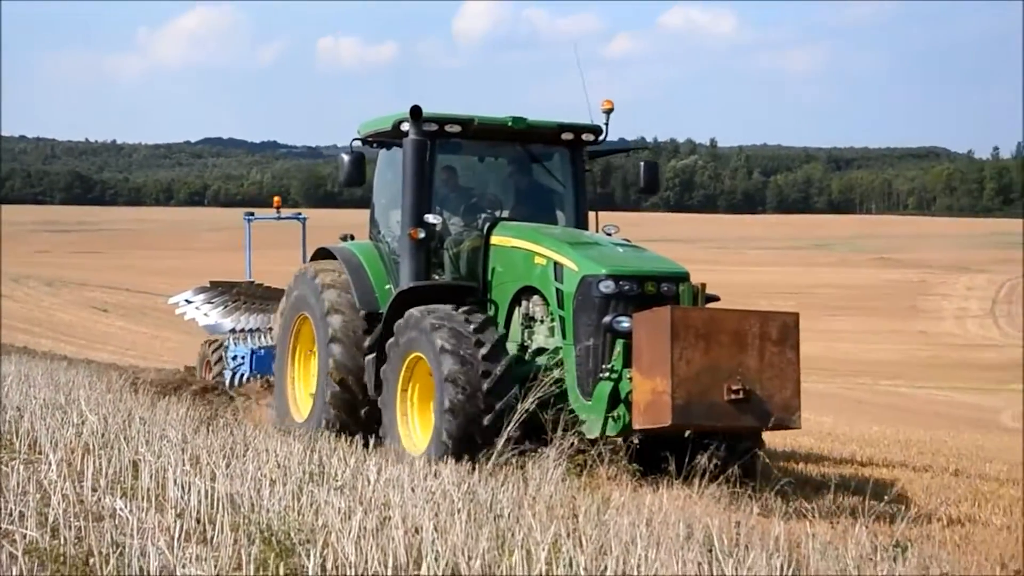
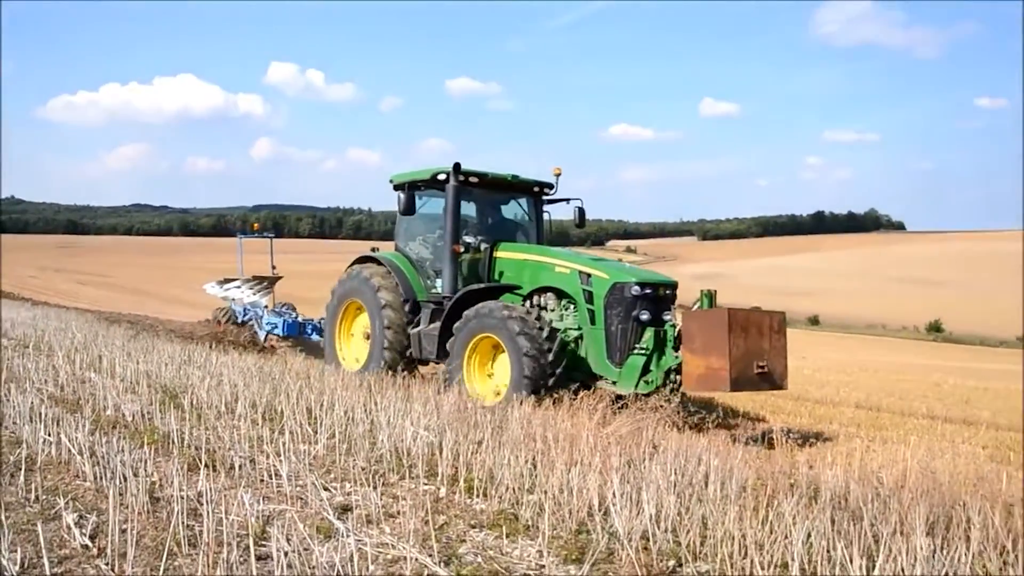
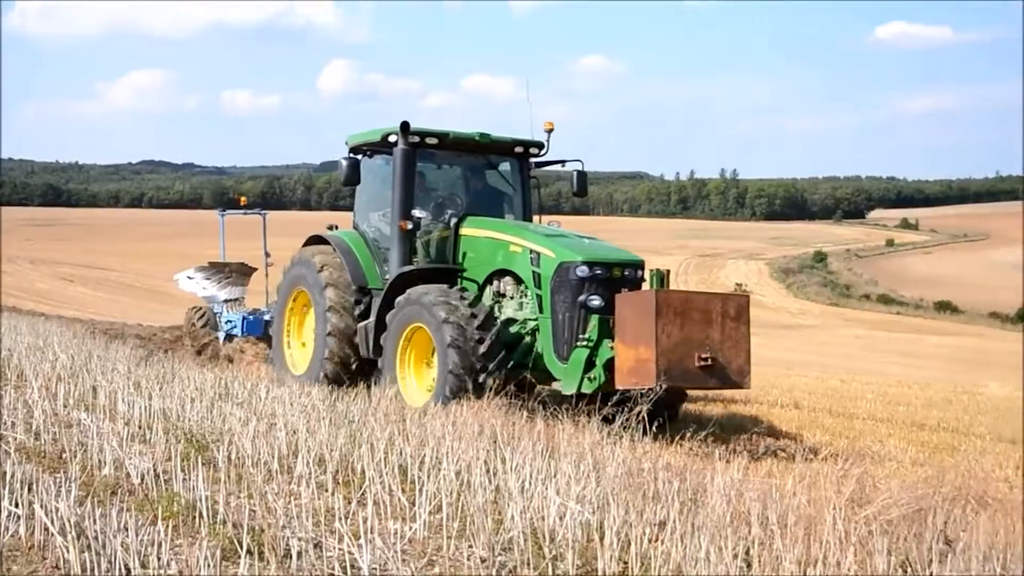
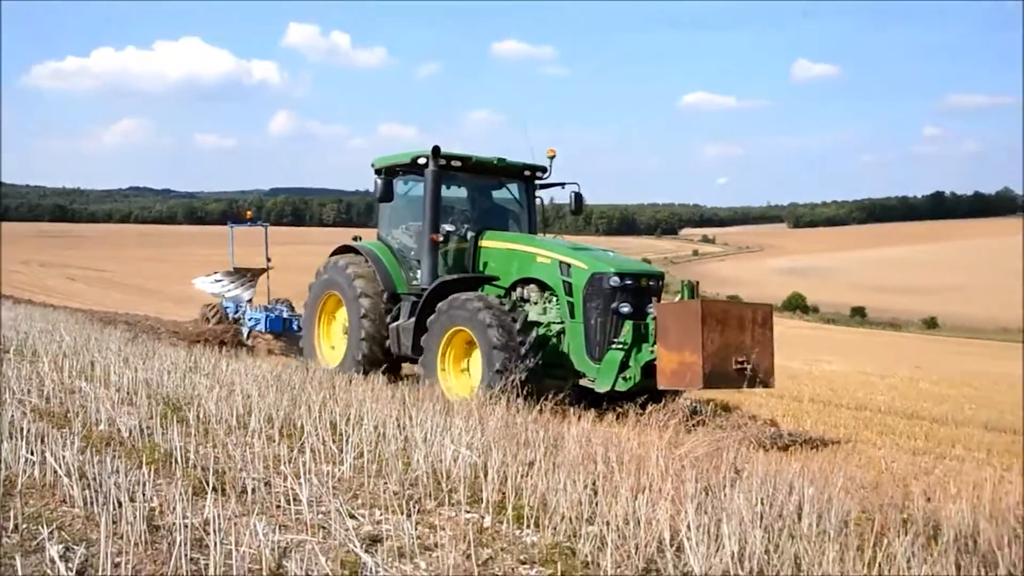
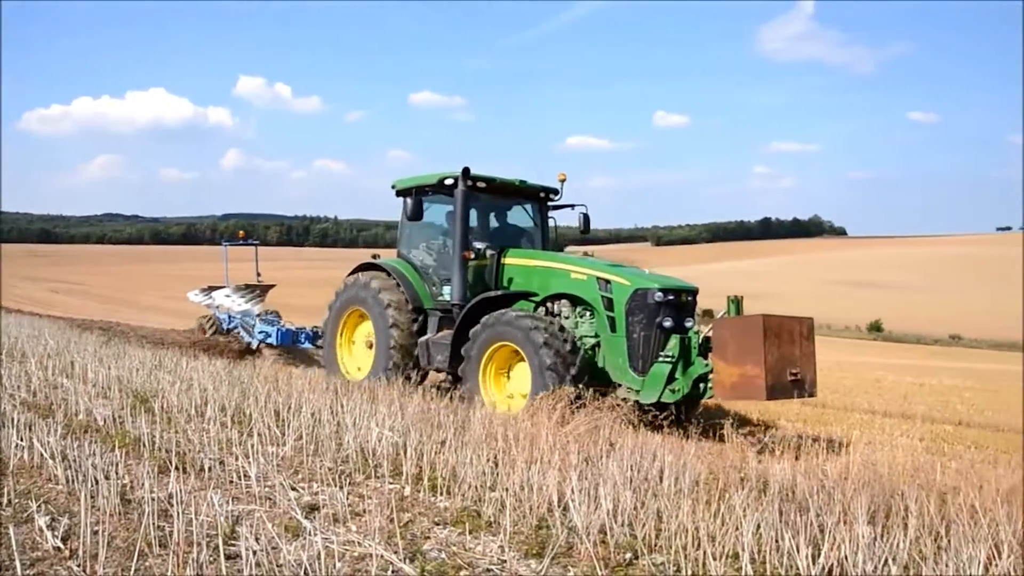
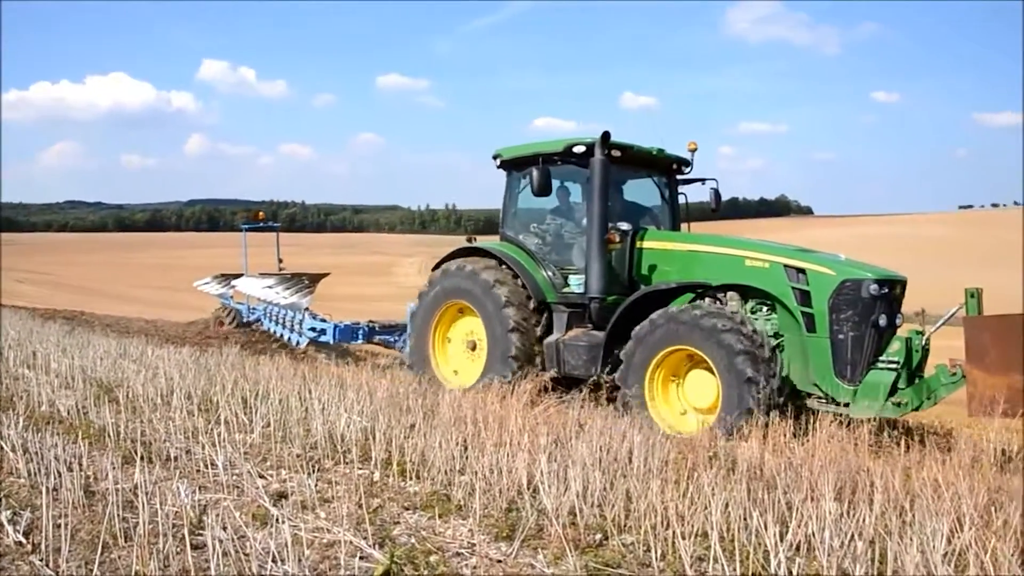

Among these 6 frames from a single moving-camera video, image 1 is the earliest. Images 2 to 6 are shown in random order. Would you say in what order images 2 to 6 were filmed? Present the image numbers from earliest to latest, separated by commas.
3, 4, 2, 5, 6
